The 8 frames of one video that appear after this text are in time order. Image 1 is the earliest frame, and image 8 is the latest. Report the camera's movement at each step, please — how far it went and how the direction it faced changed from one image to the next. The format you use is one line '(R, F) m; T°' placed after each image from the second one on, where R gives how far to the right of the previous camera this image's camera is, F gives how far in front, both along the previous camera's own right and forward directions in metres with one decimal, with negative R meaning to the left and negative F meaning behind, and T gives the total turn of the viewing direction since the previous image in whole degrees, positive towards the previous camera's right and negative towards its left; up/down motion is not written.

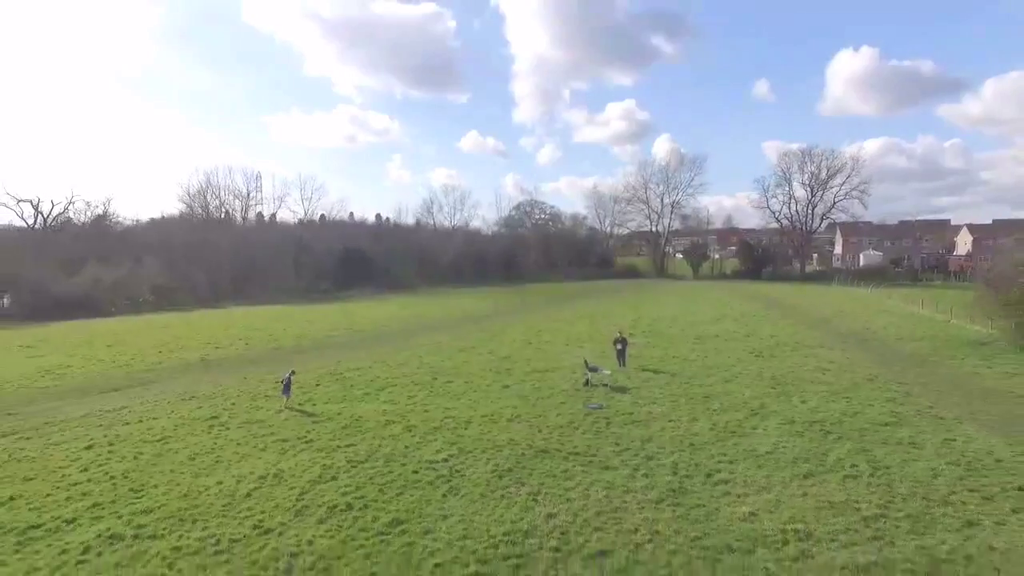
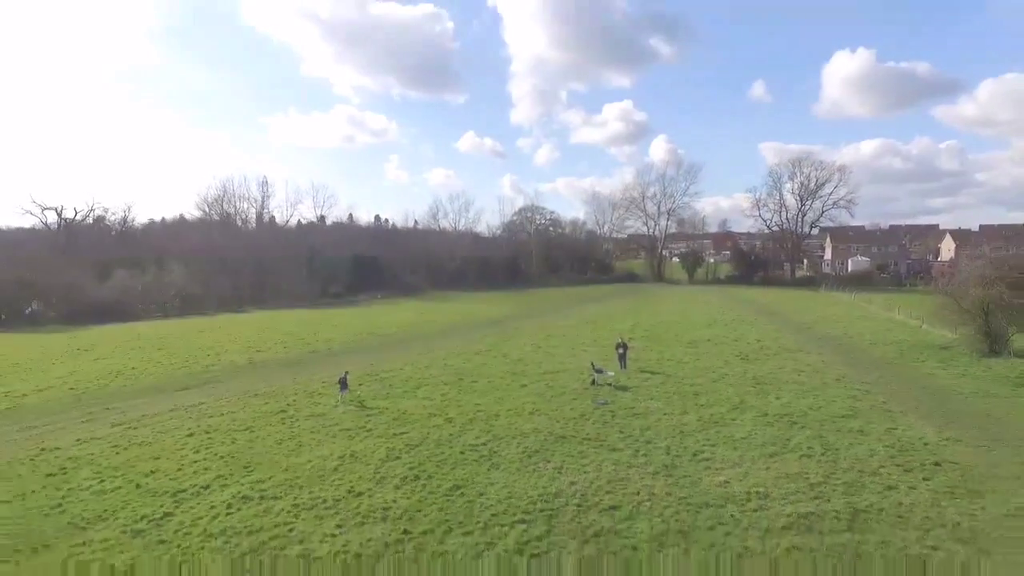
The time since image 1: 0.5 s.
(-0.5, -2.1) m; 0°
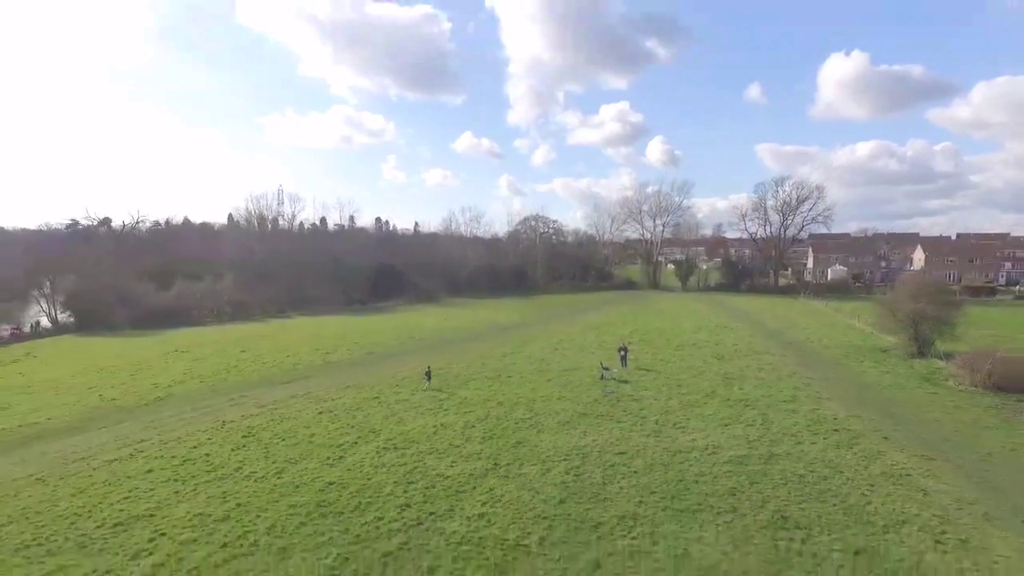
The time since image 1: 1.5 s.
(-1.0, -4.6) m; 0°
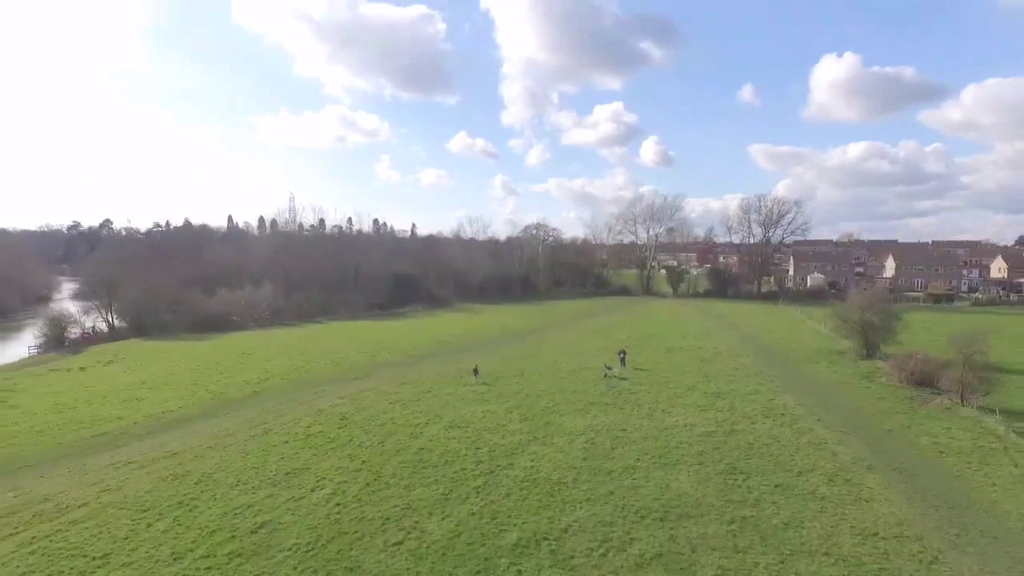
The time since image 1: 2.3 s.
(-1.0, -4.7) m; +1°
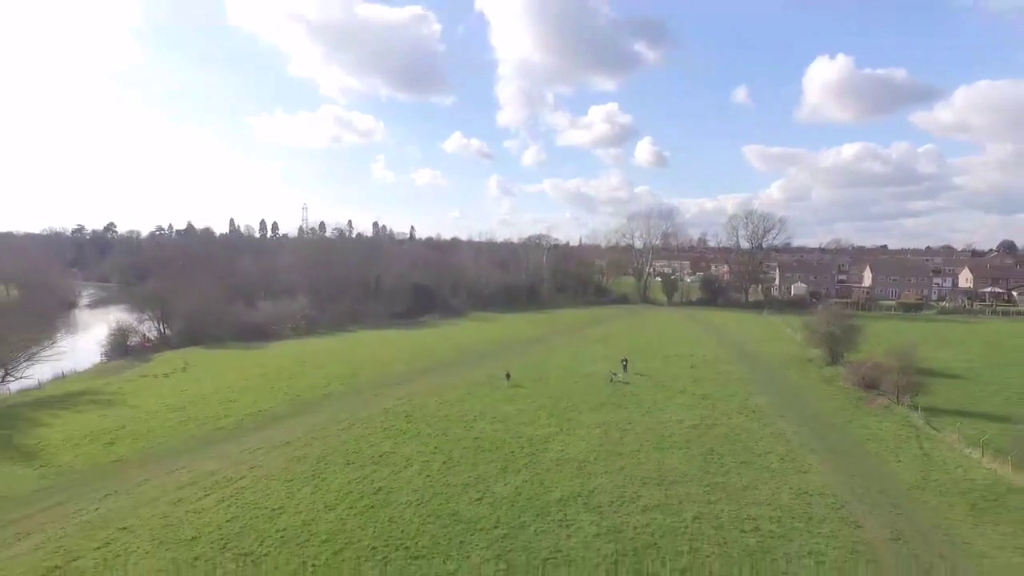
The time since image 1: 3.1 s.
(-1.2, -4.9) m; 0°
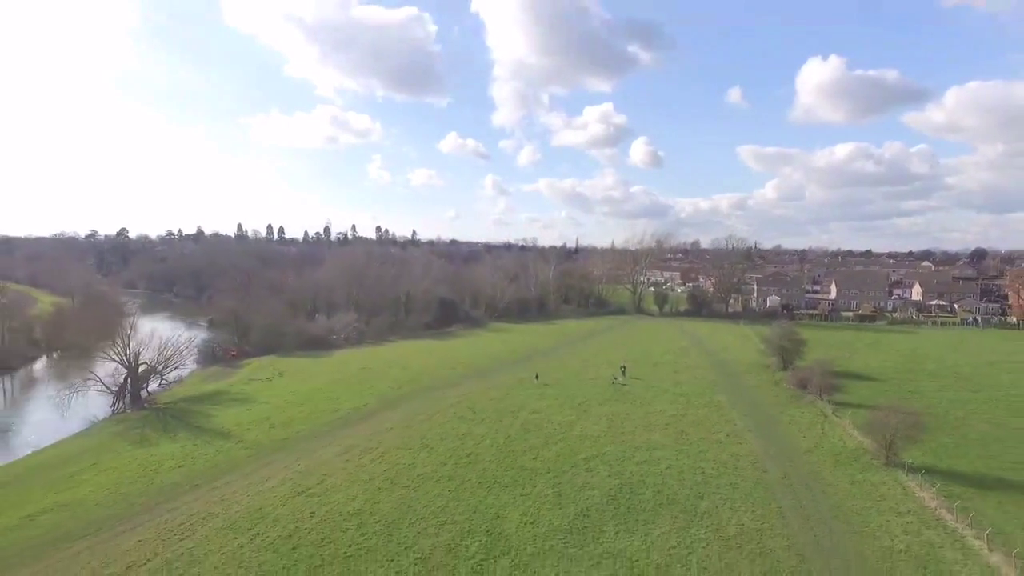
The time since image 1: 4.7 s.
(-1.9, -9.6) m; 0°
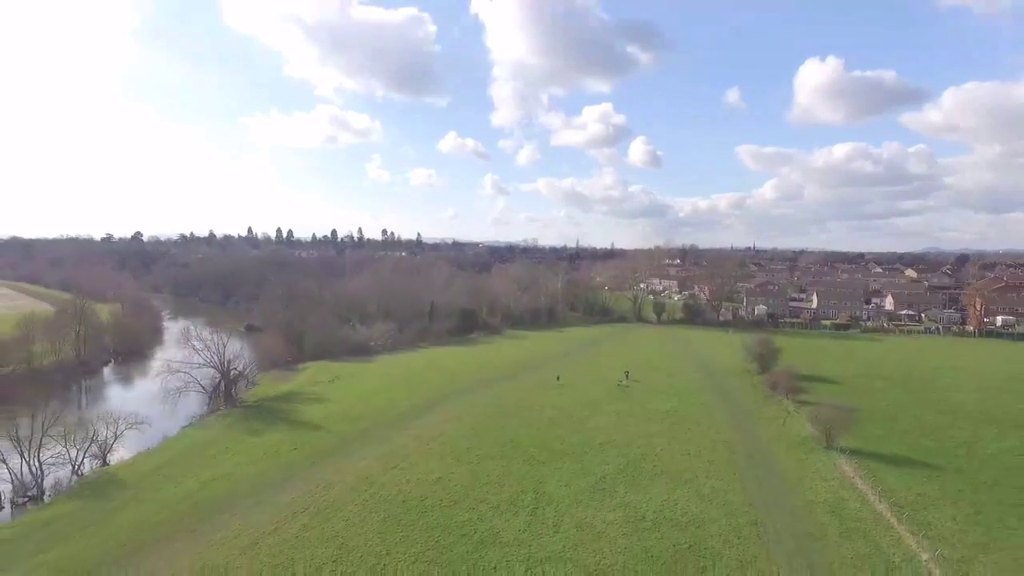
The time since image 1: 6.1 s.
(-1.8, -8.1) m; 0°
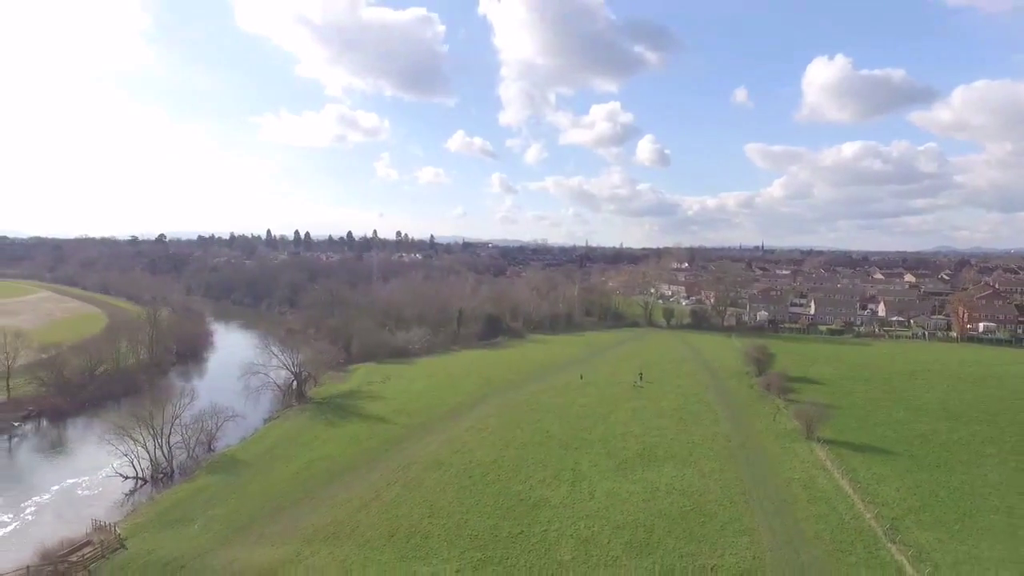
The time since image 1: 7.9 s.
(-1.9, -7.4) m; -1°
